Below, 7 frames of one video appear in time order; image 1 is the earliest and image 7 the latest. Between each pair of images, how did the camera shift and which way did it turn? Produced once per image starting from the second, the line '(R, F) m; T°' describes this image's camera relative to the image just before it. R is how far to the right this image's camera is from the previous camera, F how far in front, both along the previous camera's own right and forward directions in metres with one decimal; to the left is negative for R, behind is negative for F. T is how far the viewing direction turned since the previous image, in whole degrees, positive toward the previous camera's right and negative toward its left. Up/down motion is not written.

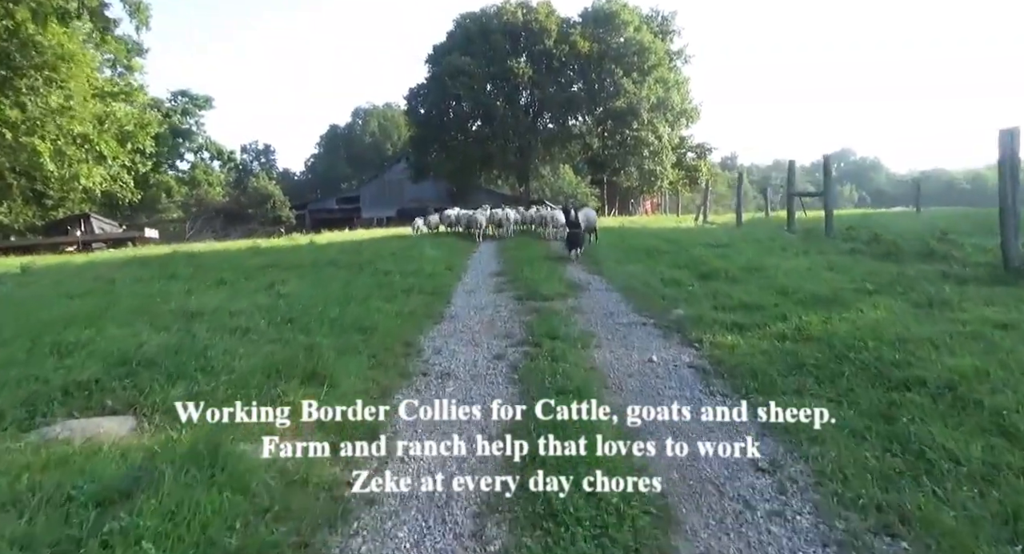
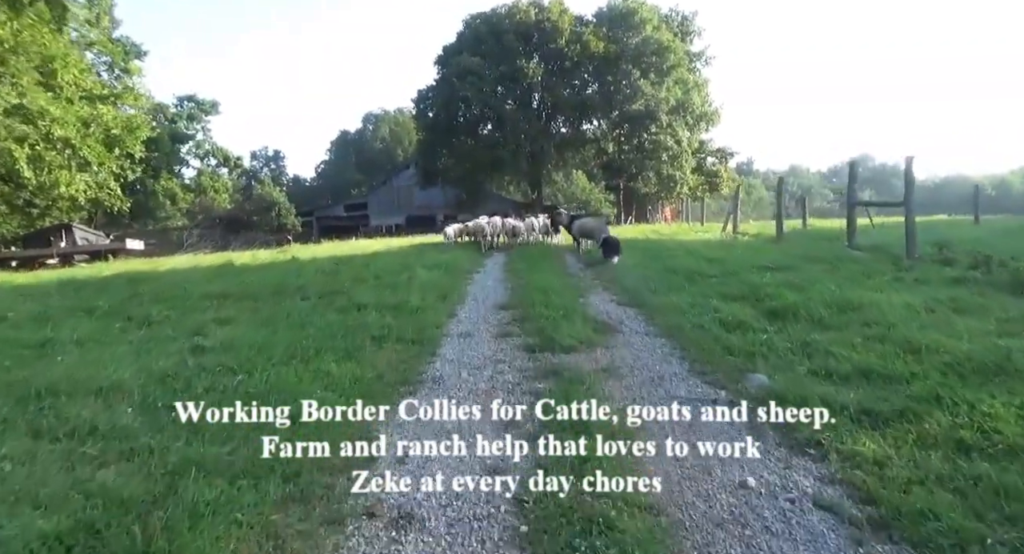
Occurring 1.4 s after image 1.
(0.0, +2.8) m; -1°
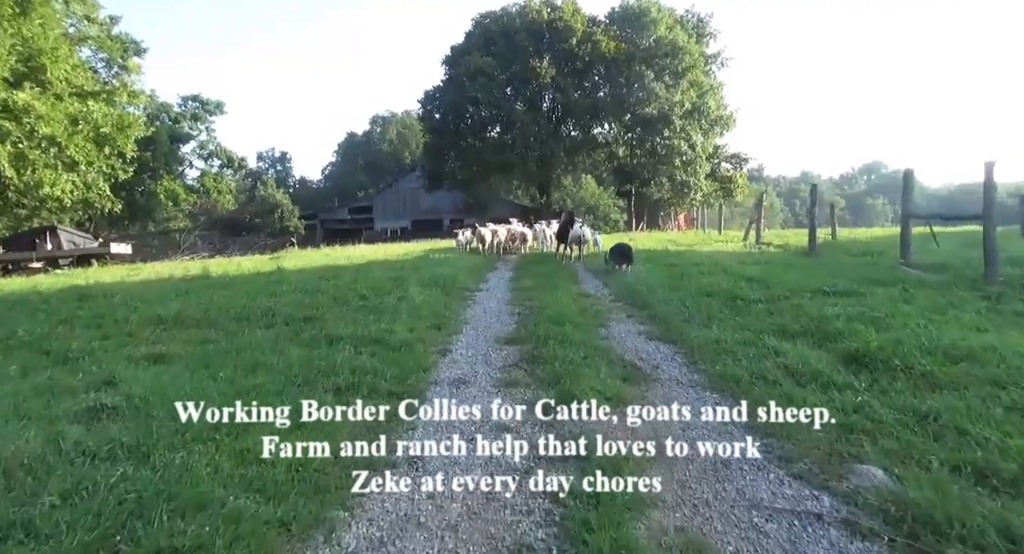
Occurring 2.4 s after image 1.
(0.0, +1.9) m; -1°
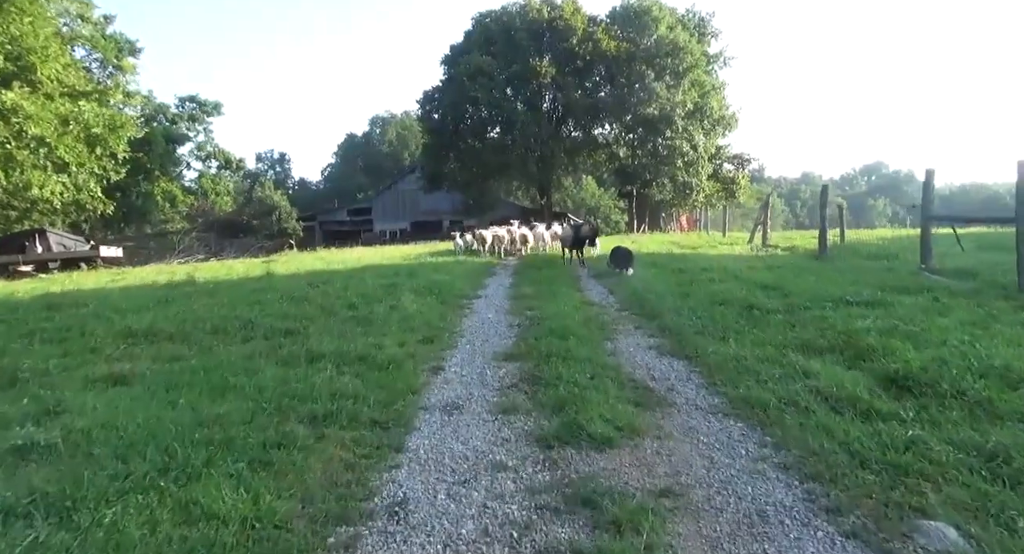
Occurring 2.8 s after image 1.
(0.0, +0.7) m; 0°
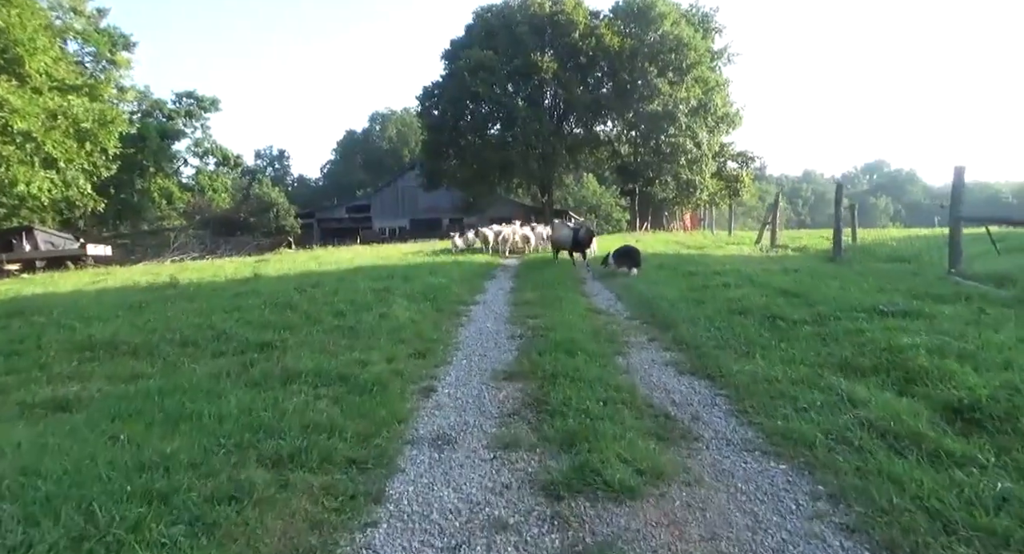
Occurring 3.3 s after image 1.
(0.0, +0.9) m; 0°
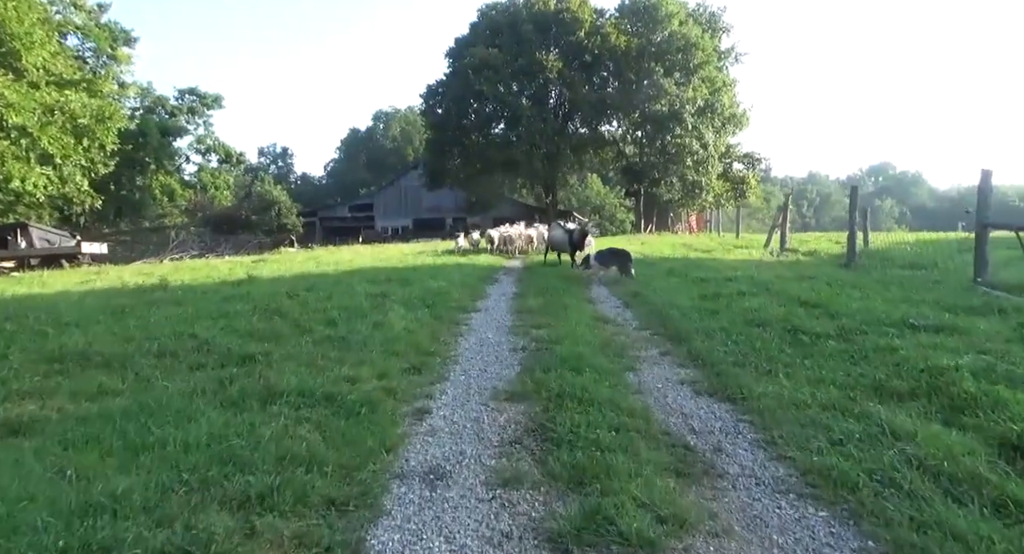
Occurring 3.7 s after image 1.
(0.0, +0.6) m; 0°
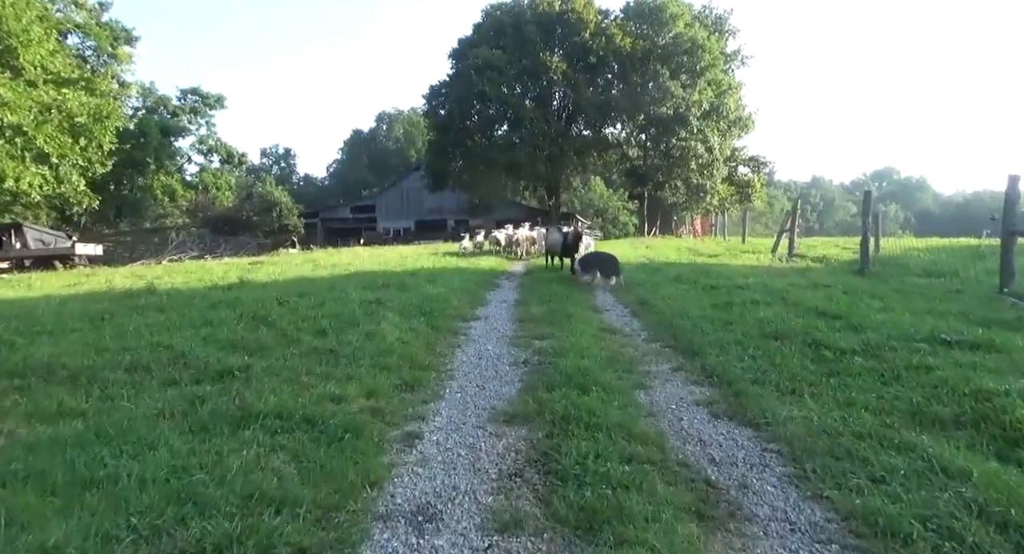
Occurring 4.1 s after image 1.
(0.0, +0.6) m; 0°
